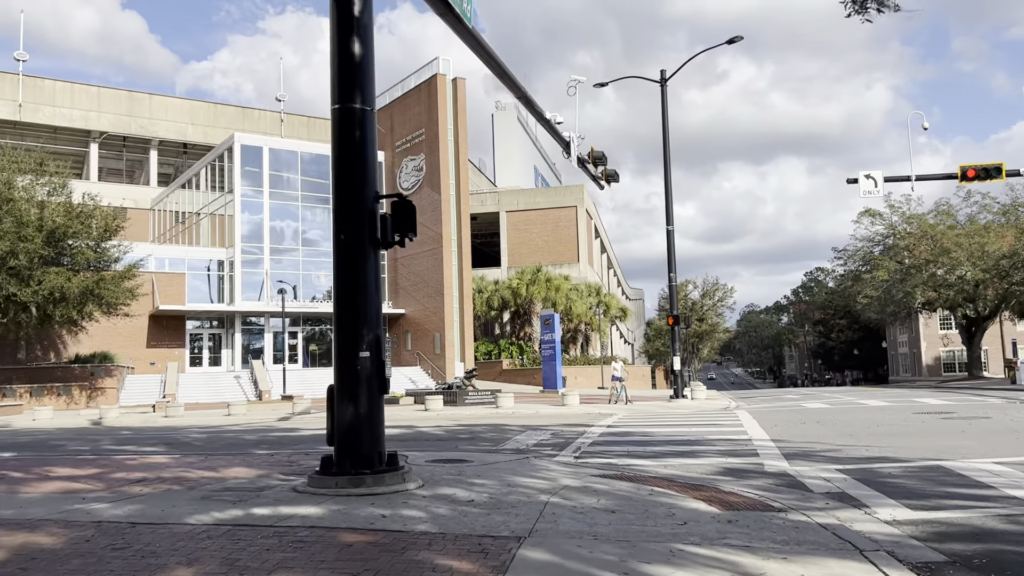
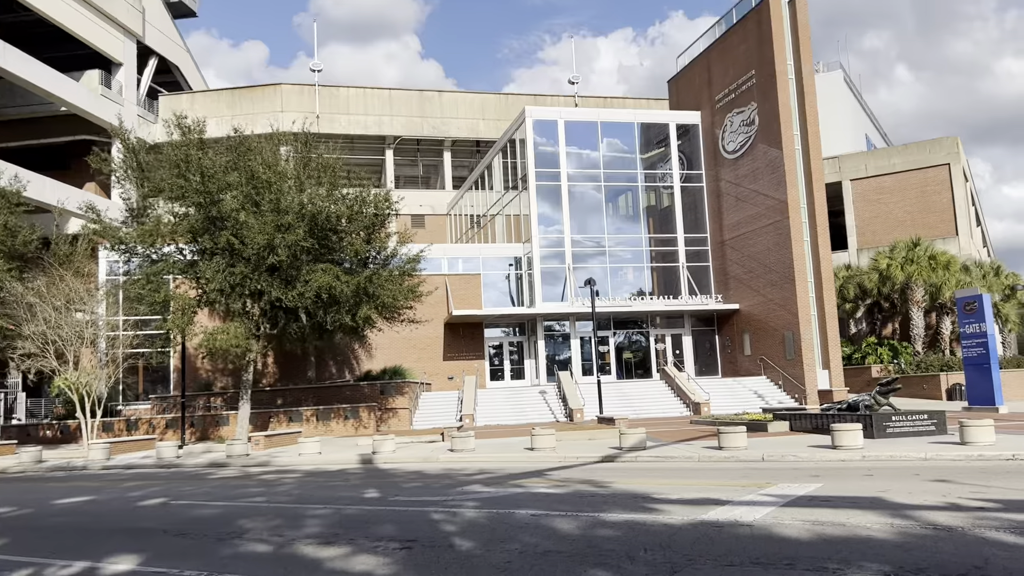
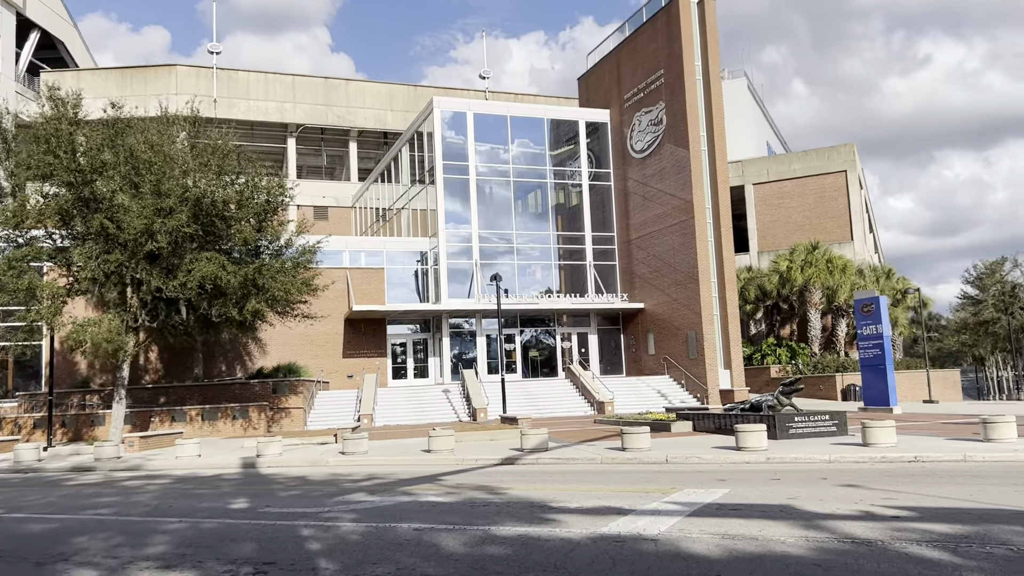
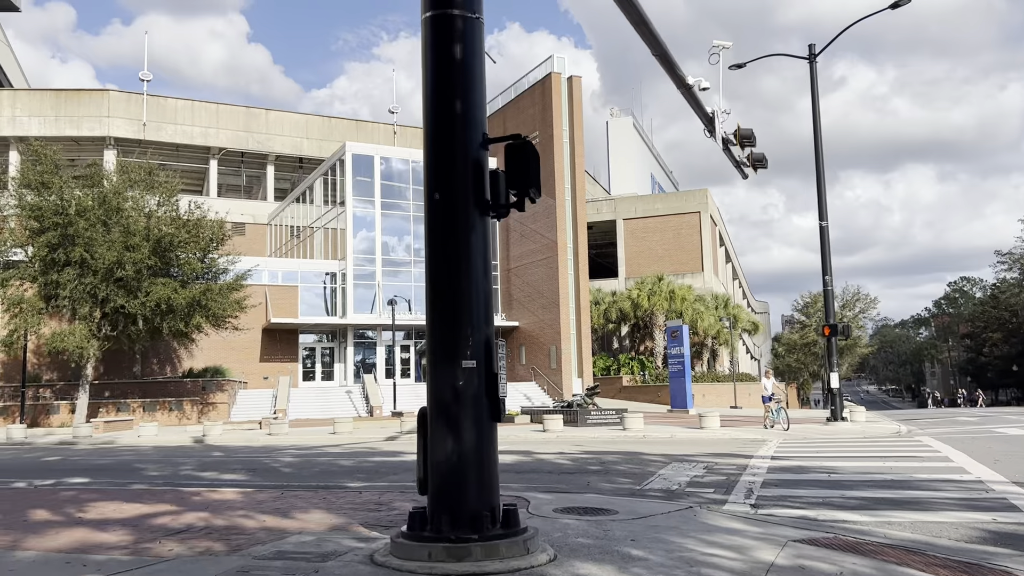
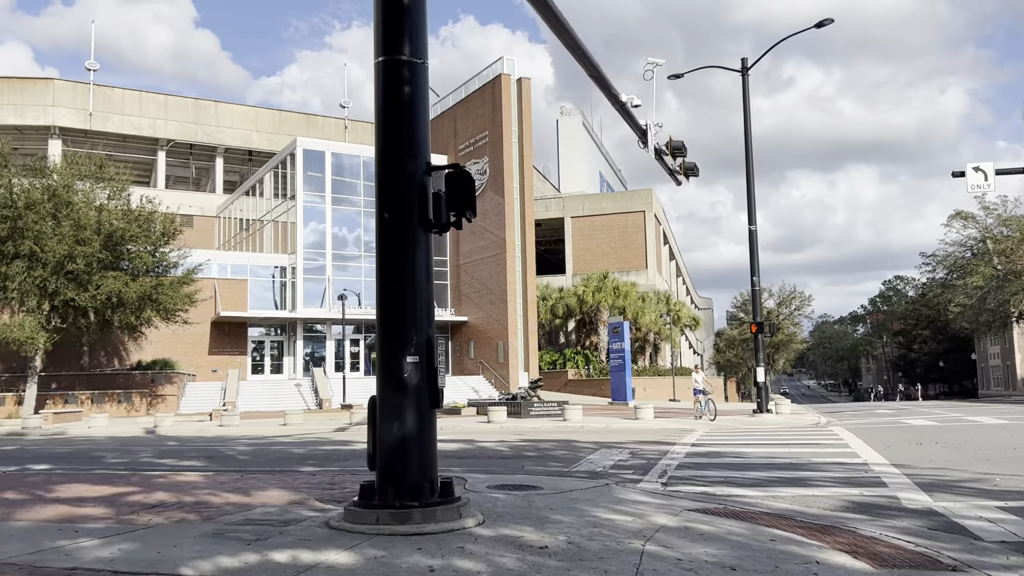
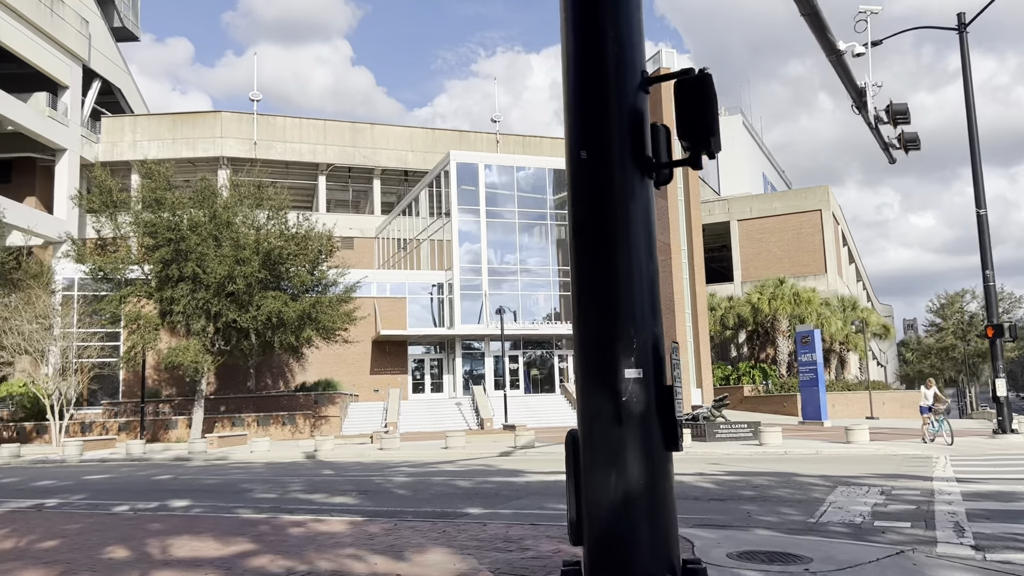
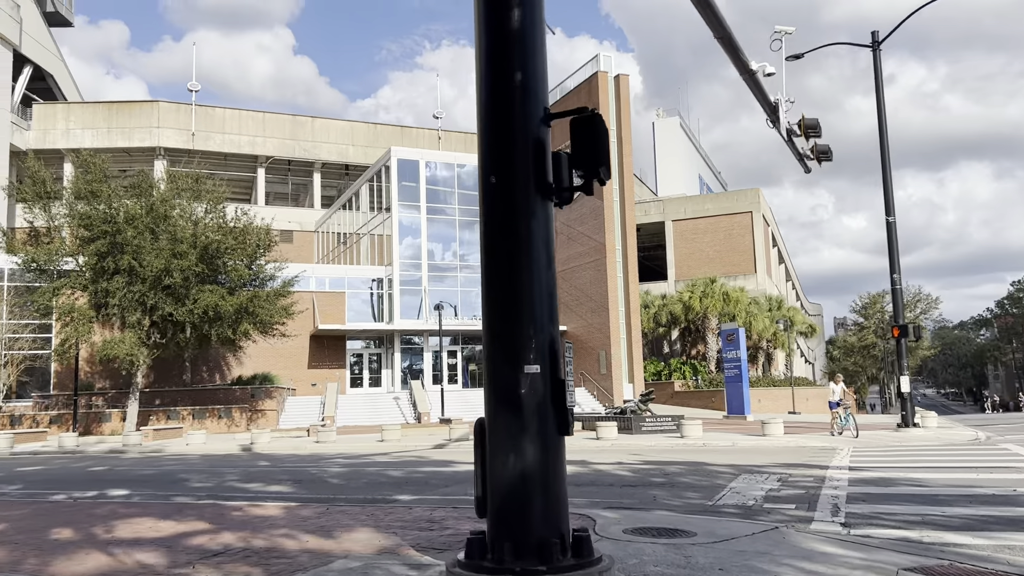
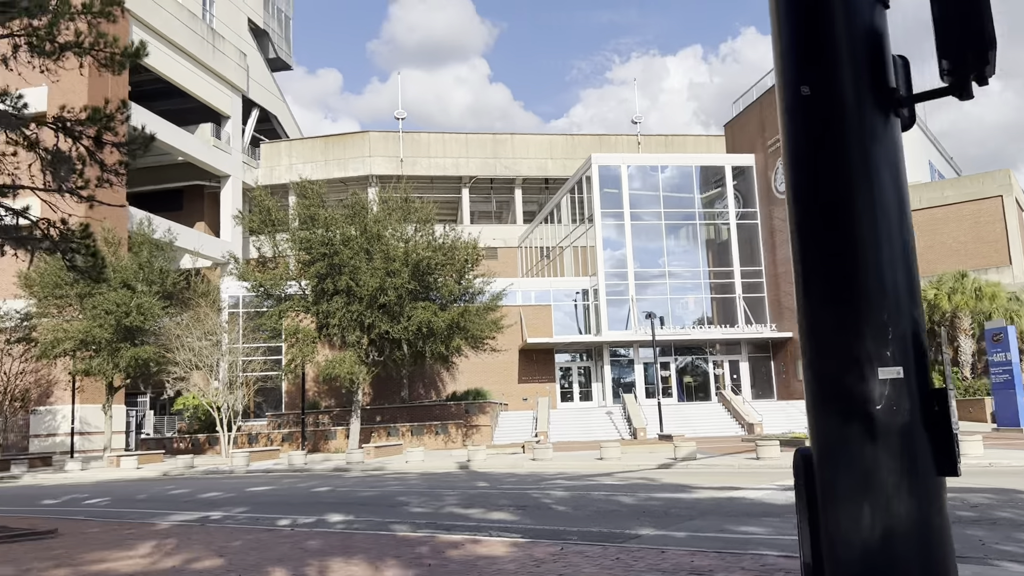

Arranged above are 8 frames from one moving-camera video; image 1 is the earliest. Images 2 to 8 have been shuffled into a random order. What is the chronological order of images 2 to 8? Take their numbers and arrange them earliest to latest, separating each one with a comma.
5, 4, 7, 6, 8, 2, 3
